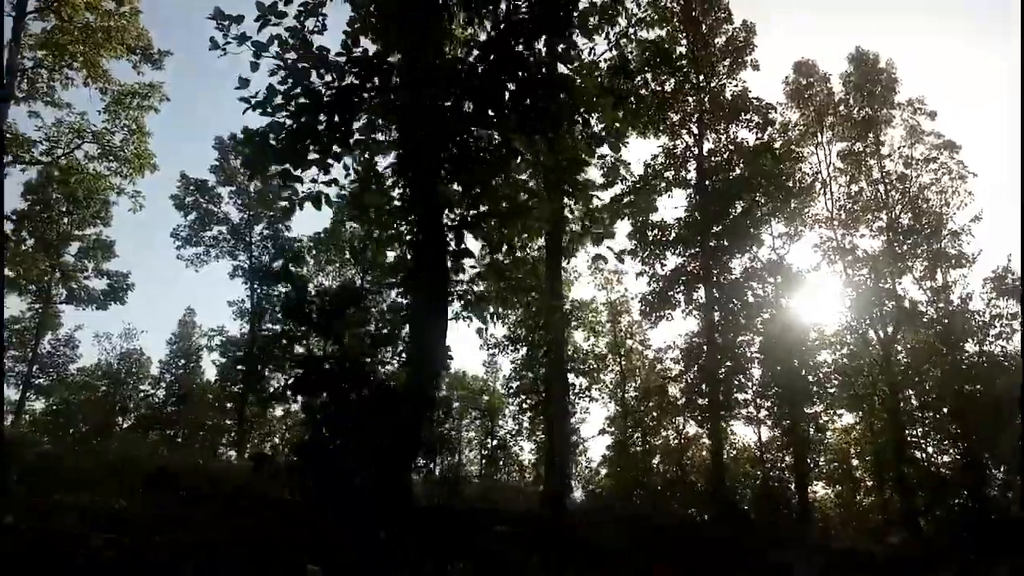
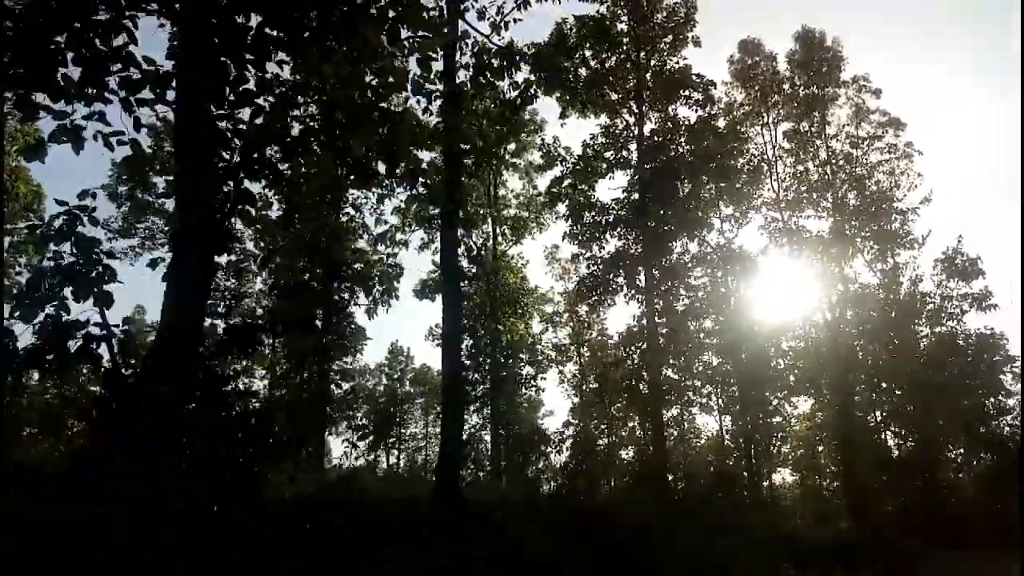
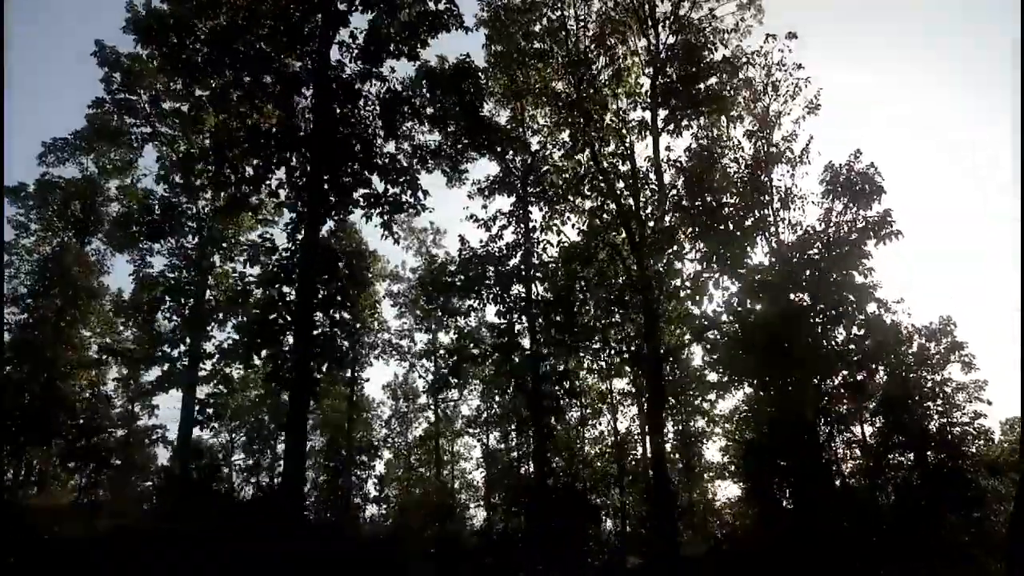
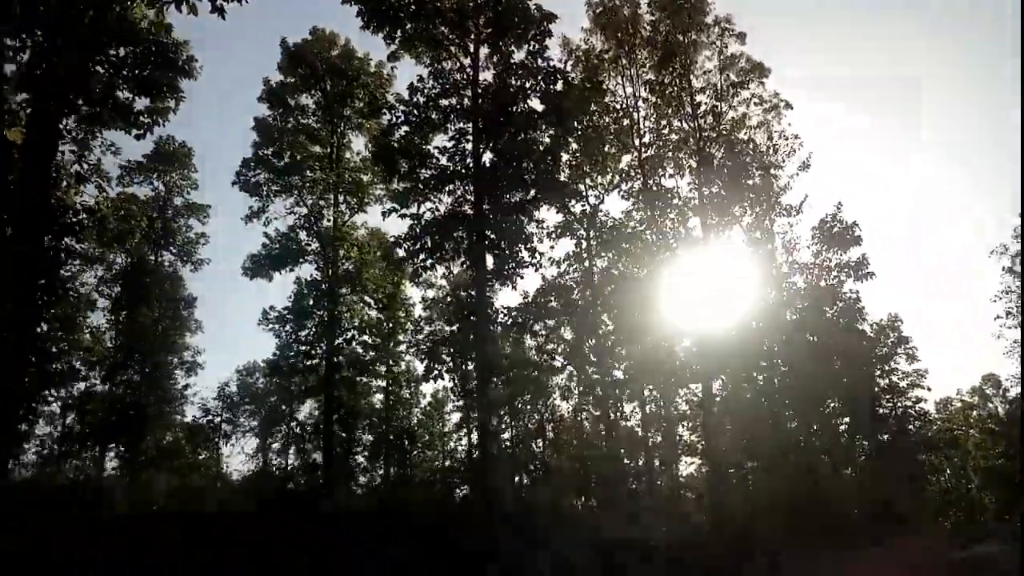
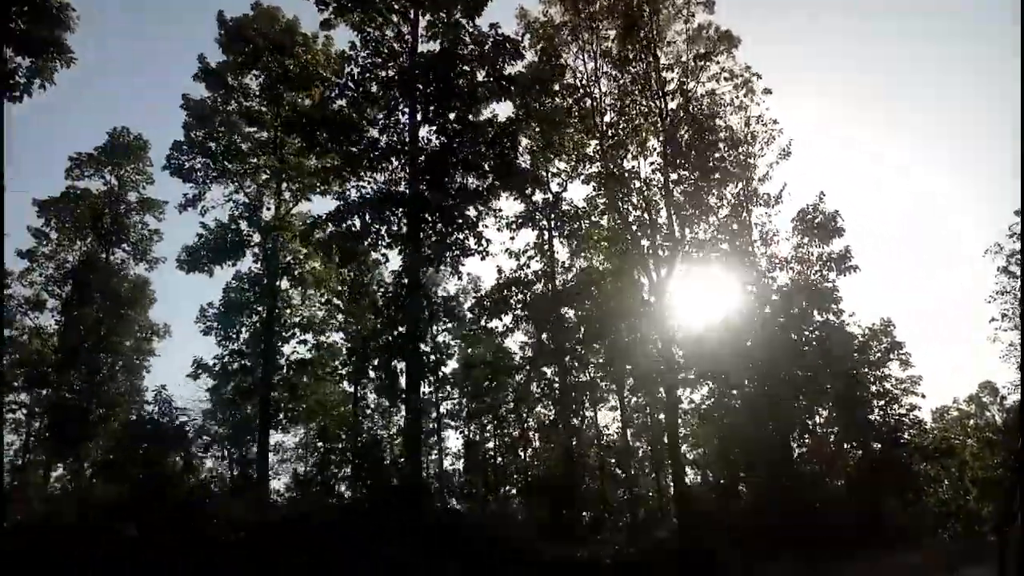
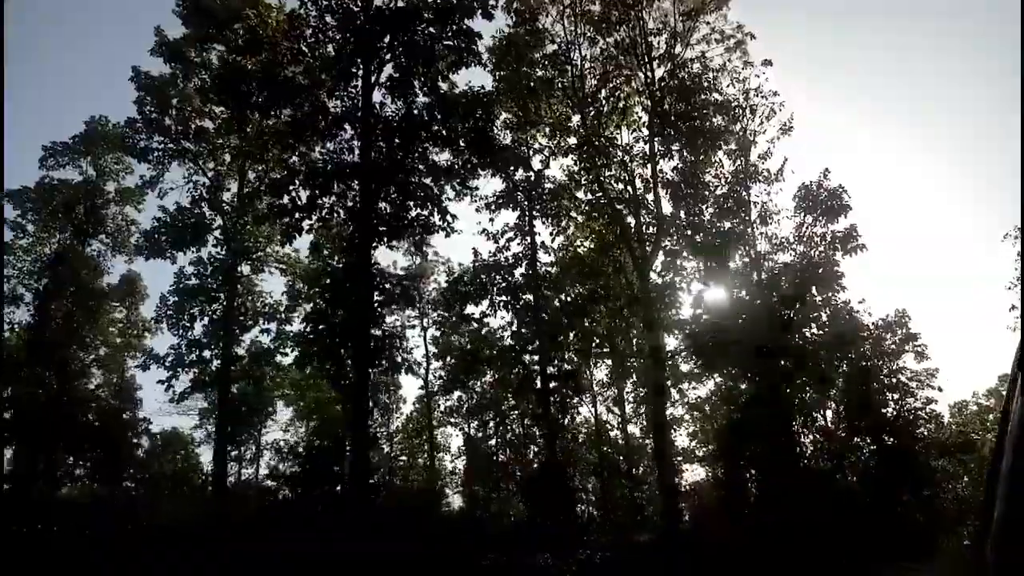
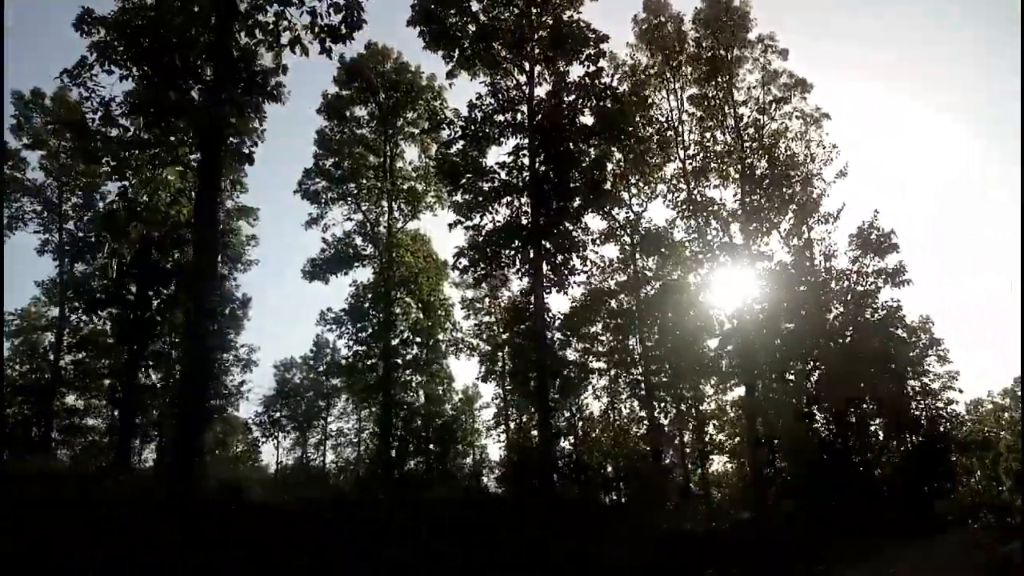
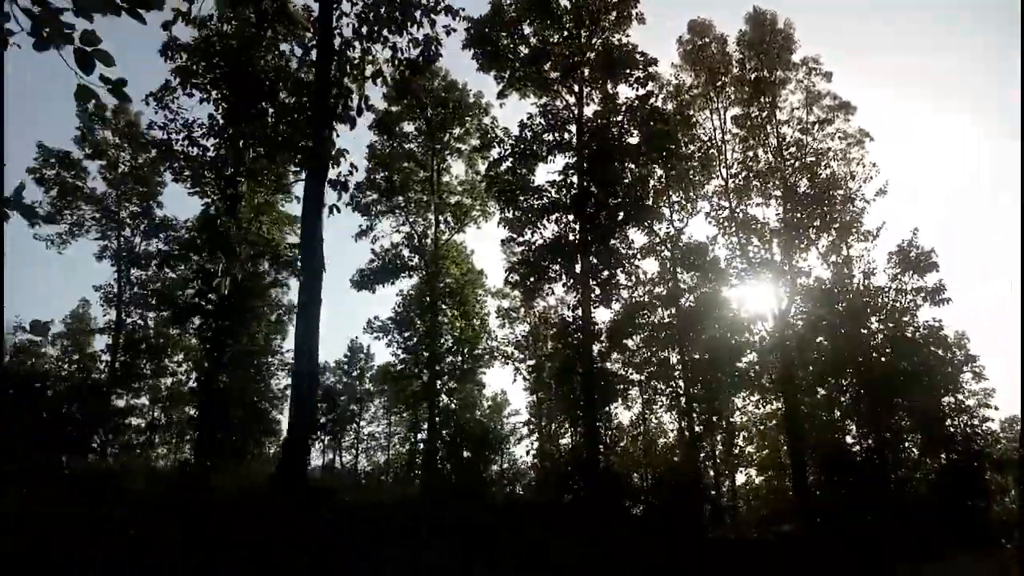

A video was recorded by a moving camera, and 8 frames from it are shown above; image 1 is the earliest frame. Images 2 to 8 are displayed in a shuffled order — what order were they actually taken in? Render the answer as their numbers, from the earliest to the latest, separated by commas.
2, 8, 7, 4, 5, 6, 3
